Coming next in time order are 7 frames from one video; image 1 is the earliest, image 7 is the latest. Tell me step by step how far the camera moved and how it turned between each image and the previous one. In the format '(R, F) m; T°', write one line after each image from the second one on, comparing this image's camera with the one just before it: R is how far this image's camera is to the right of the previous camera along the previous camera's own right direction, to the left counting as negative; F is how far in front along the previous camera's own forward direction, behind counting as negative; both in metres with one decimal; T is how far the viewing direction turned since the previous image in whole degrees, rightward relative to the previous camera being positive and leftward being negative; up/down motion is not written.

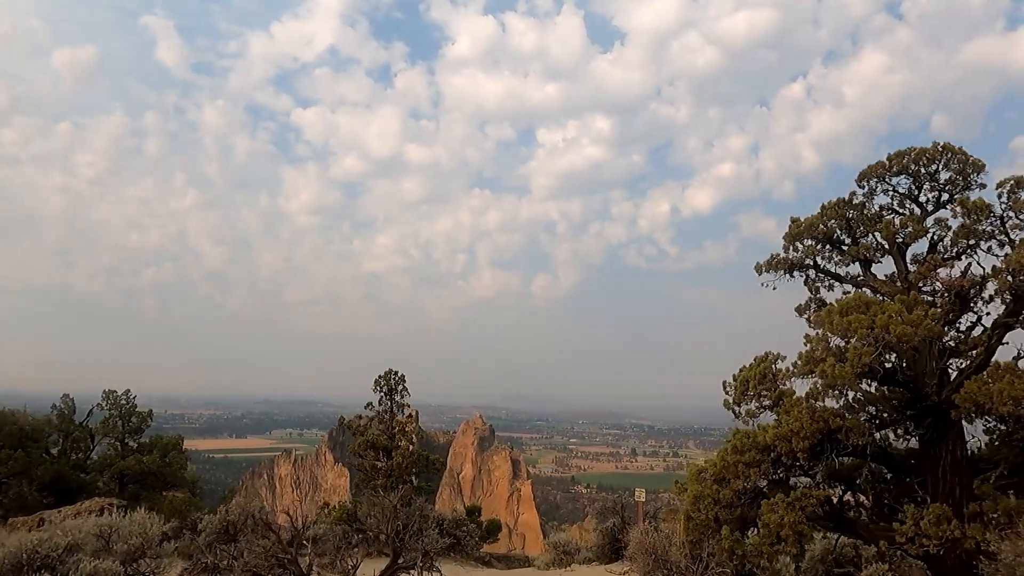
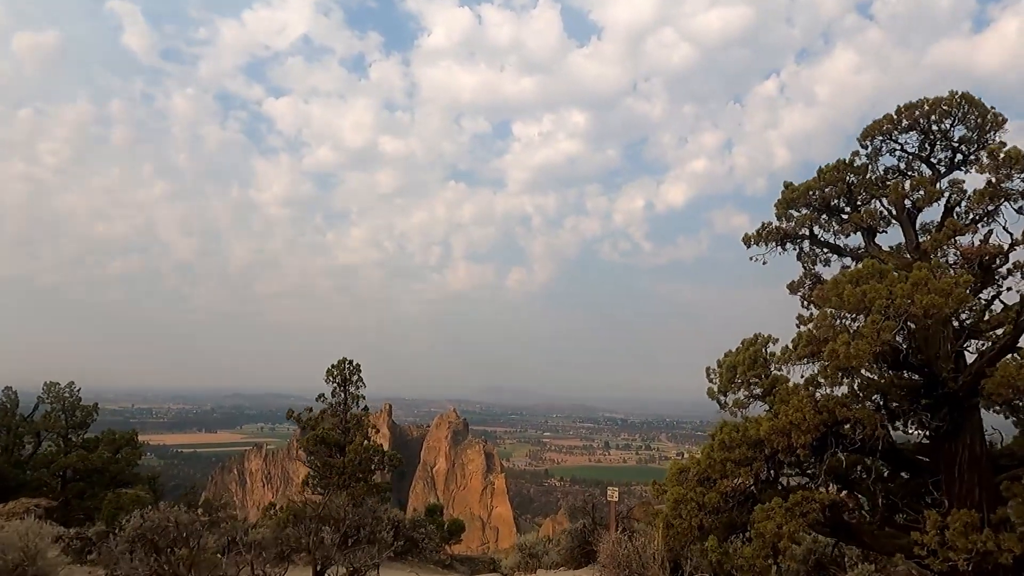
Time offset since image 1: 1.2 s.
(+0.1, +0.6) m; +2°
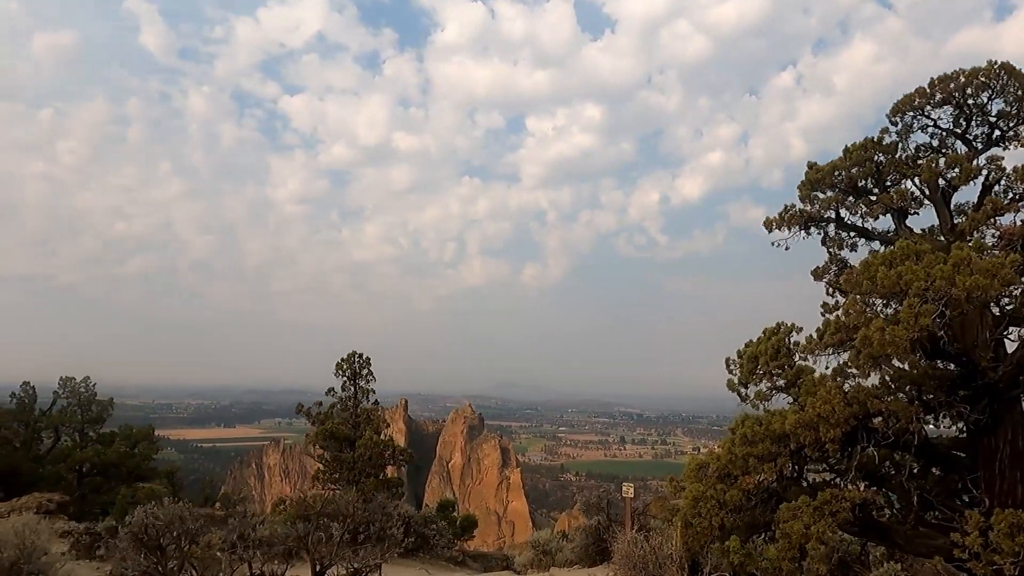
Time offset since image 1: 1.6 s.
(0.0, +0.2) m; -1°
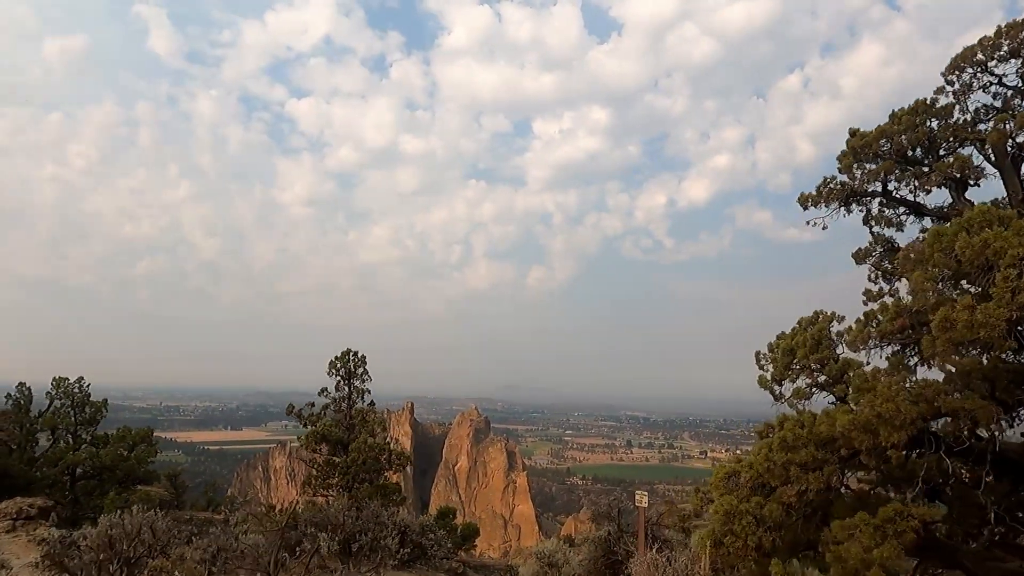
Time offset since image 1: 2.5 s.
(0.0, +0.4) m; -1°
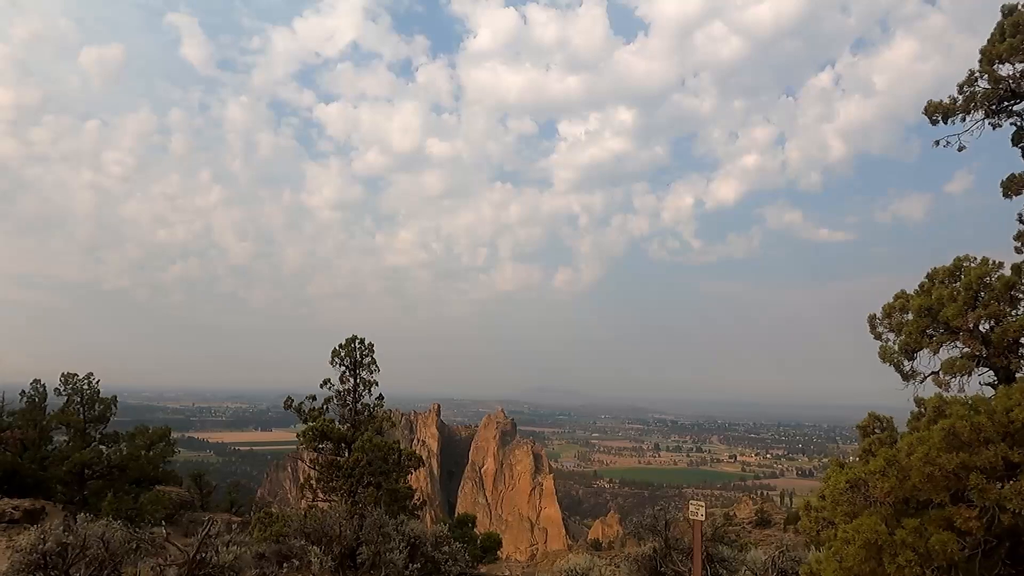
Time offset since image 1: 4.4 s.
(0.0, +0.8) m; -2°
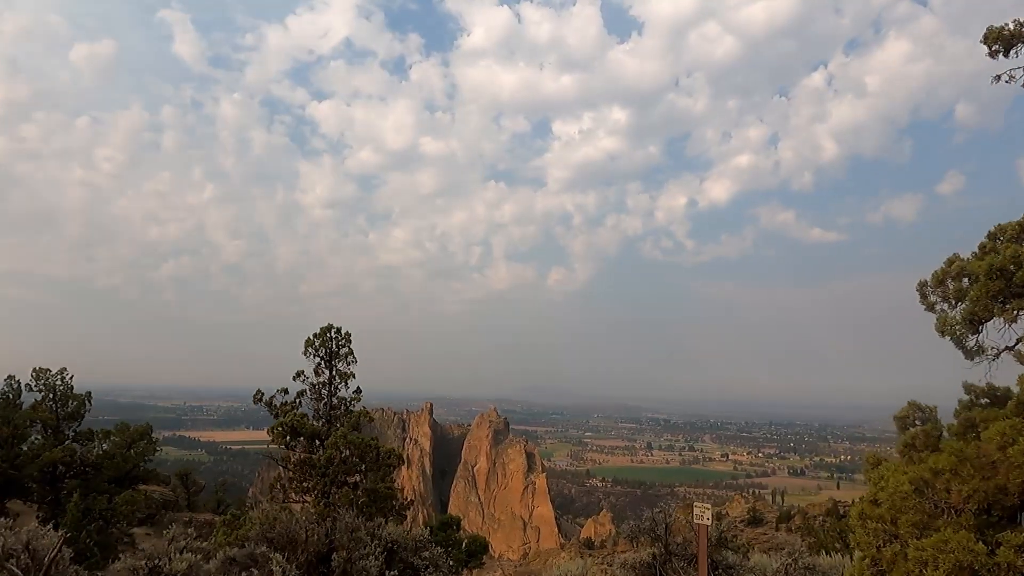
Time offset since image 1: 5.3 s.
(+0.1, +0.4) m; +1°
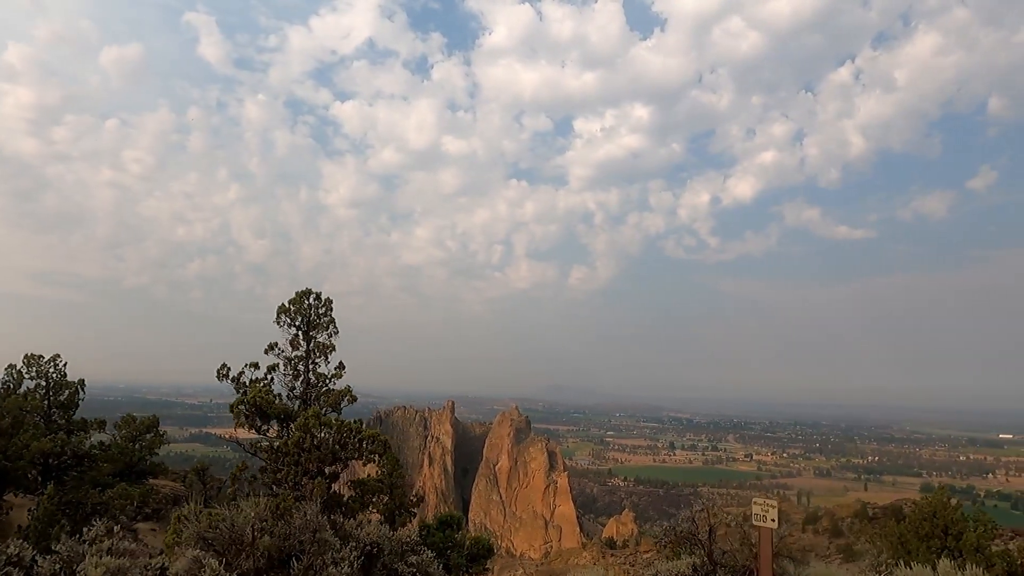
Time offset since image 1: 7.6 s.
(+0.2, +0.4) m; -2°
